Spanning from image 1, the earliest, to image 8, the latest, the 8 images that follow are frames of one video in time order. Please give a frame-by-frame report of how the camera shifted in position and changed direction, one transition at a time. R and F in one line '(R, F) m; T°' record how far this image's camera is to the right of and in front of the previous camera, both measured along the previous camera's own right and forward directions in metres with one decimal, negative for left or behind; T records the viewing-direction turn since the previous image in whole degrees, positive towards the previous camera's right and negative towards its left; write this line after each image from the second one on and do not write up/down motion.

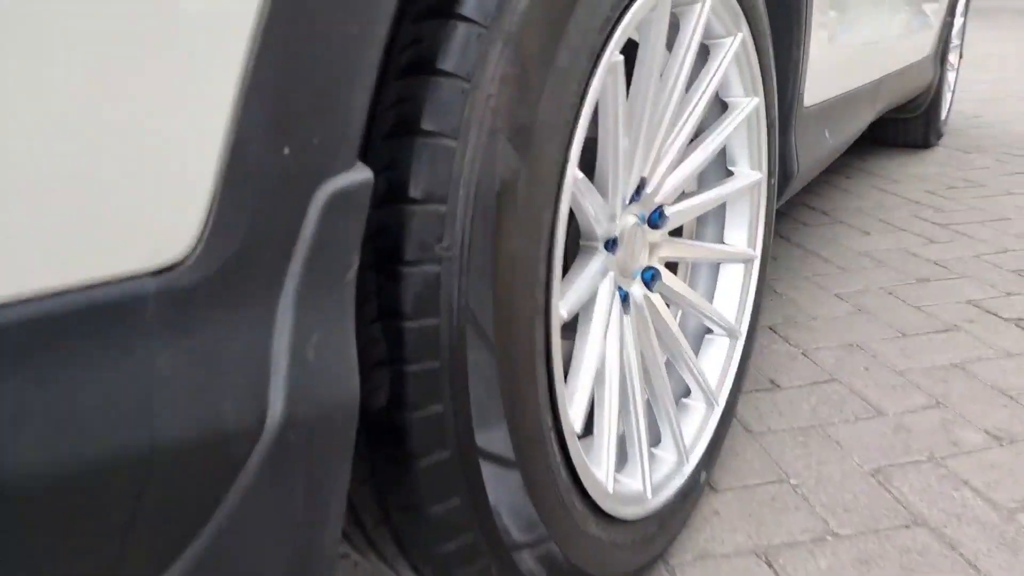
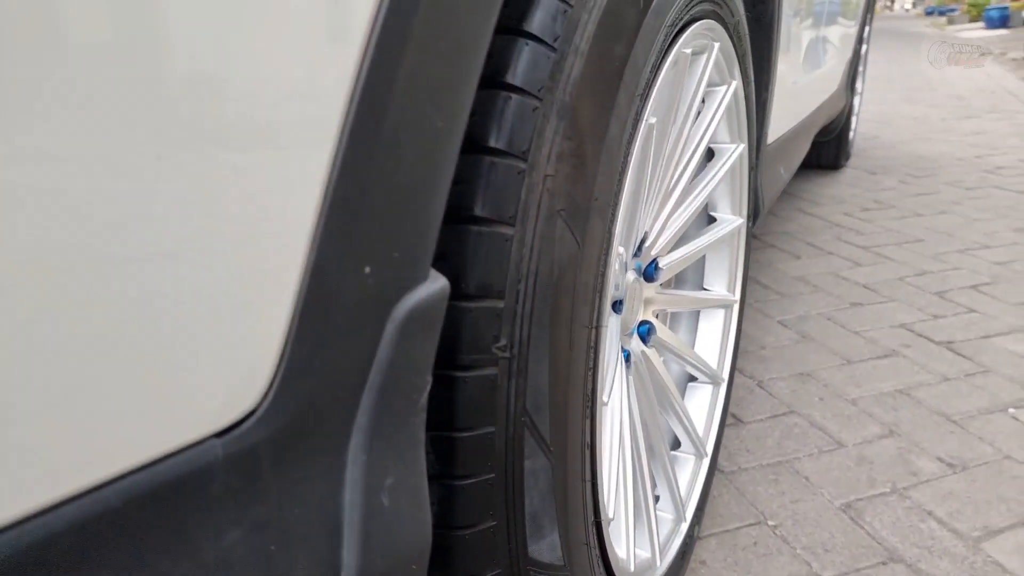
(-0.1, +0.1) m; +7°
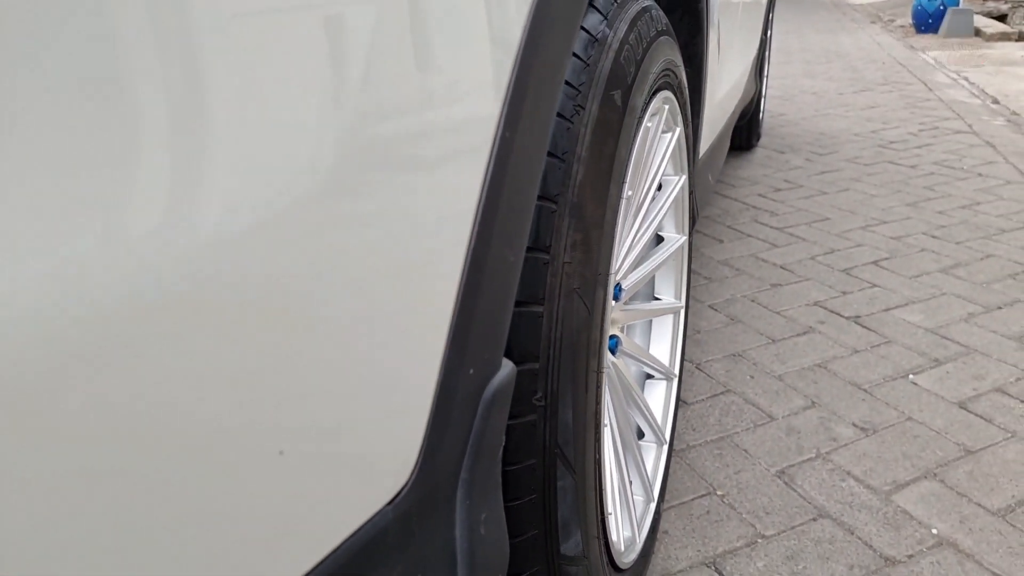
(-0.1, -0.2) m; +6°
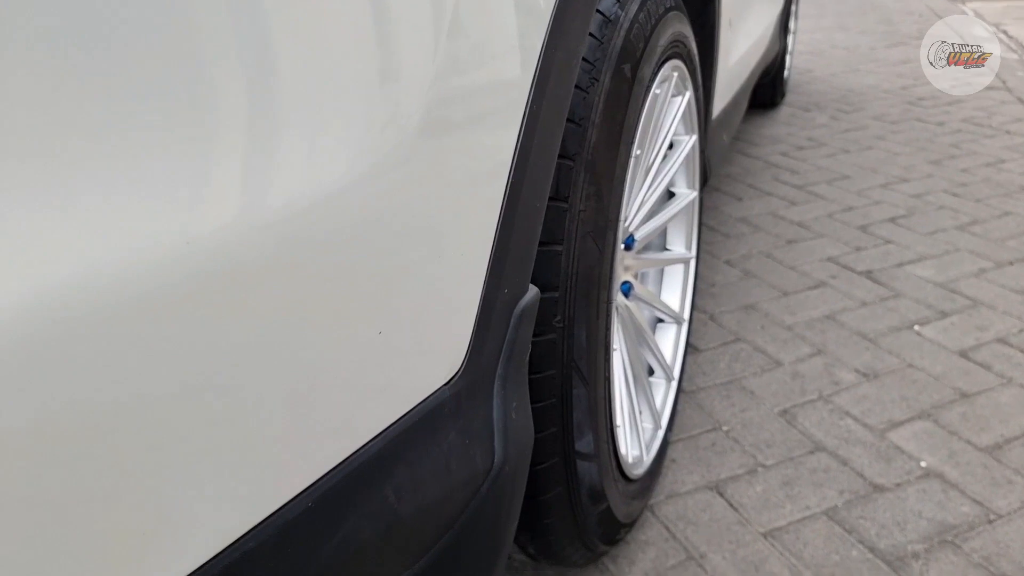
(0.0, -0.2) m; -2°
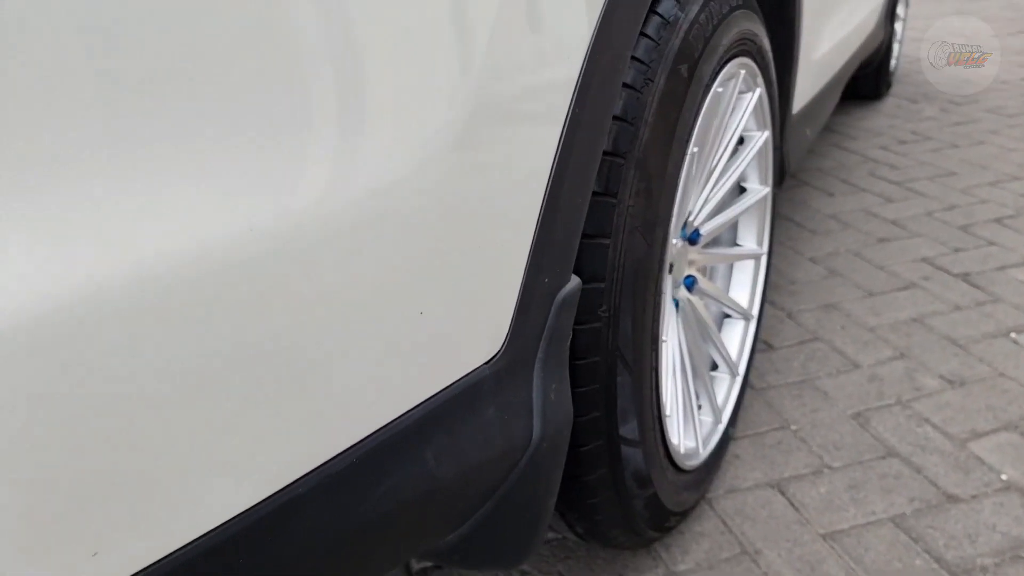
(+0.1, 0.0) m; -7°
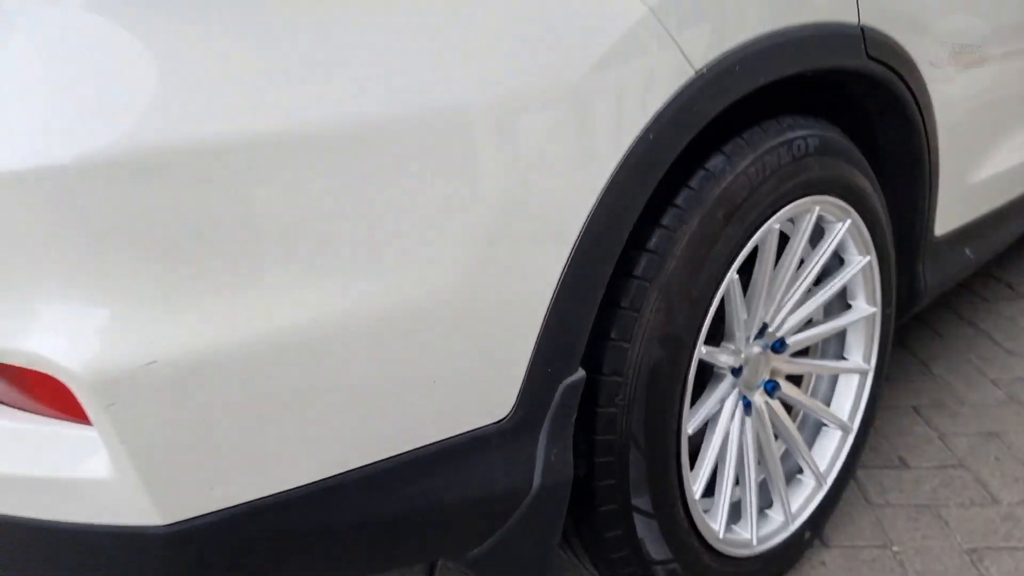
(+0.4, -0.3) m; -18°
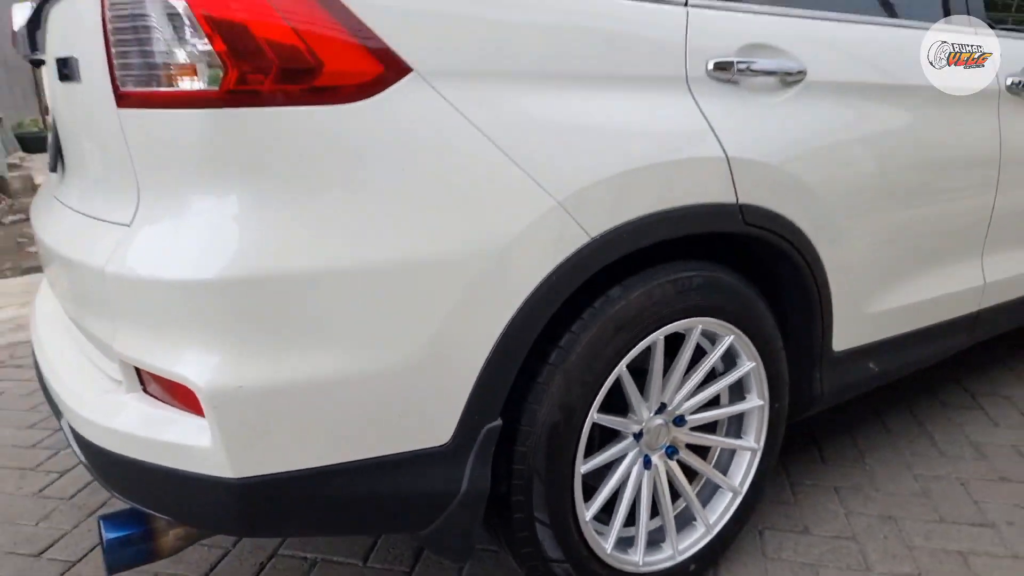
(+0.4, -0.8) m; -6°
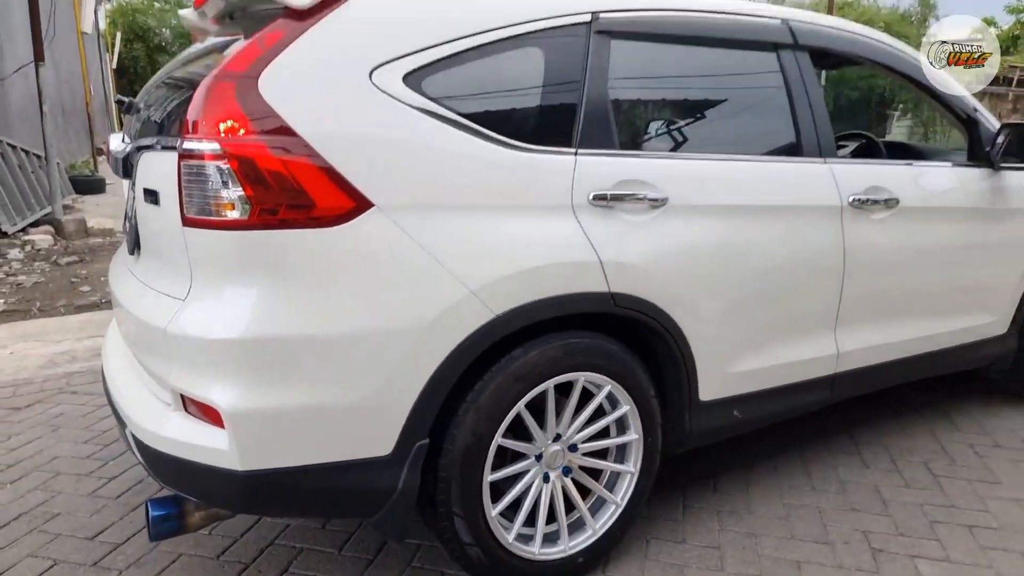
(+0.3, -1.0) m; -1°
